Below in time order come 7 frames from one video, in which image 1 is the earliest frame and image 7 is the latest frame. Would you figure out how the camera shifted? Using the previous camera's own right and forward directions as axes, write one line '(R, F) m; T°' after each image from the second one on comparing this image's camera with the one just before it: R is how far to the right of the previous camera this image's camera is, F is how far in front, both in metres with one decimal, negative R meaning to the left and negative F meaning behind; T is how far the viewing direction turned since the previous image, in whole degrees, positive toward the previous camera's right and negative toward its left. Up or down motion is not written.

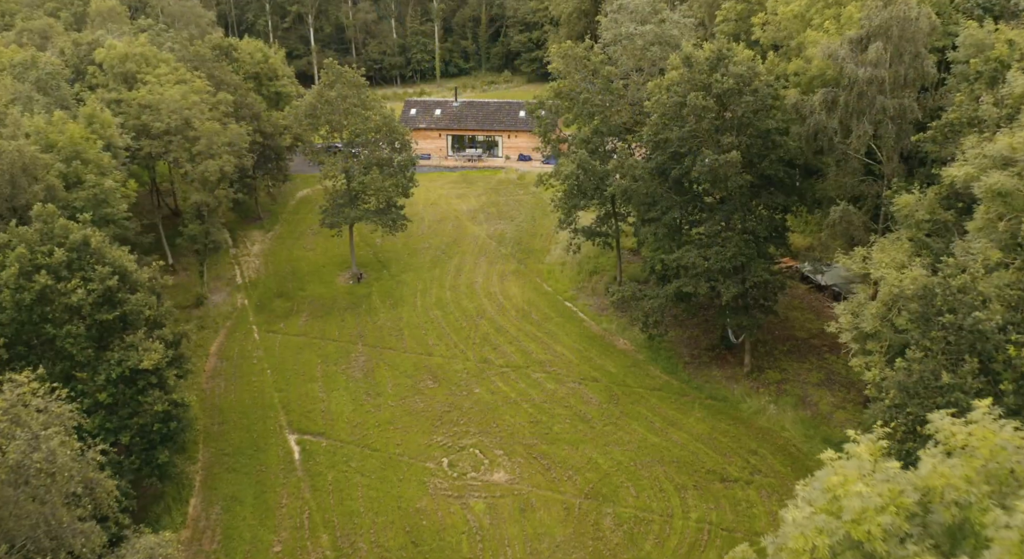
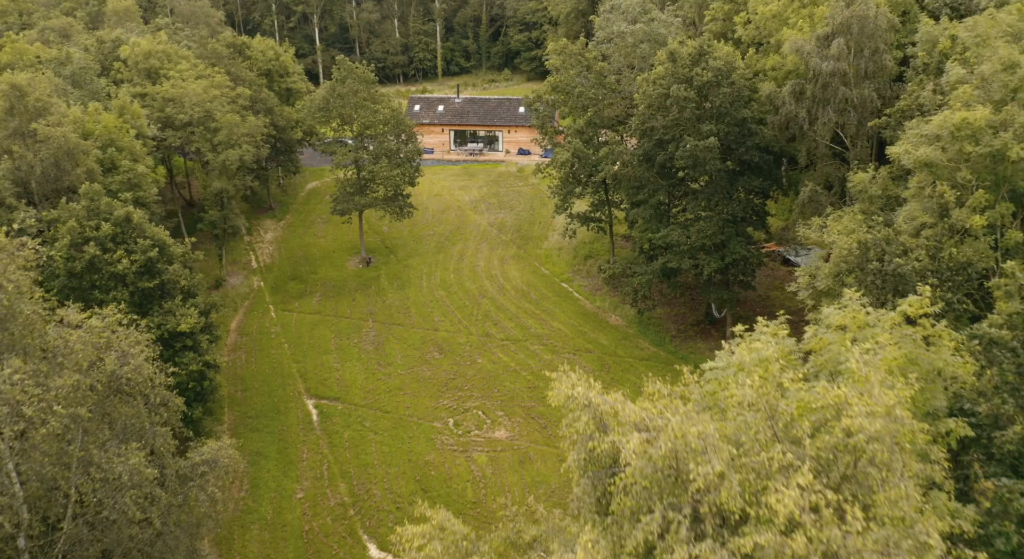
(0.0, -3.0) m; 0°
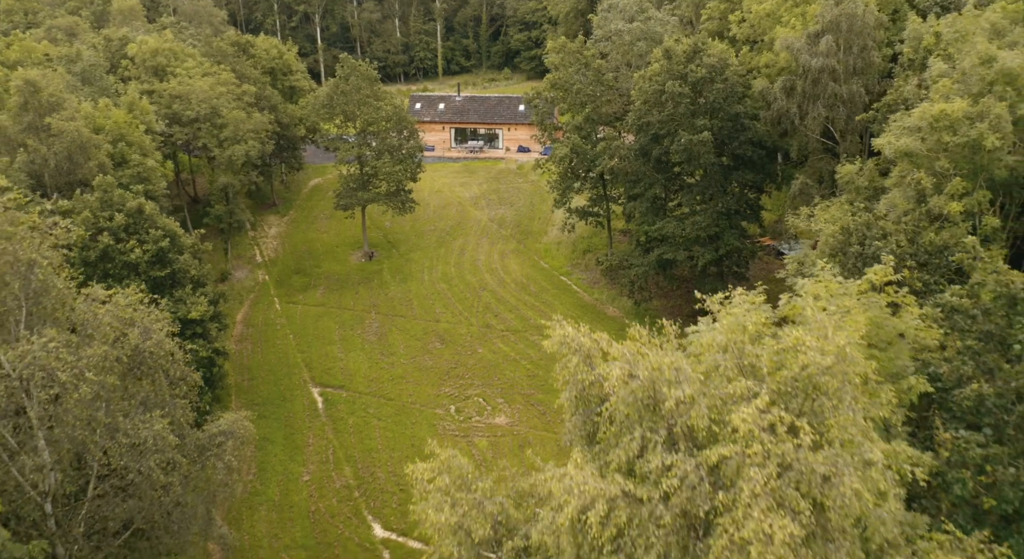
(0.0, -1.0) m; 0°
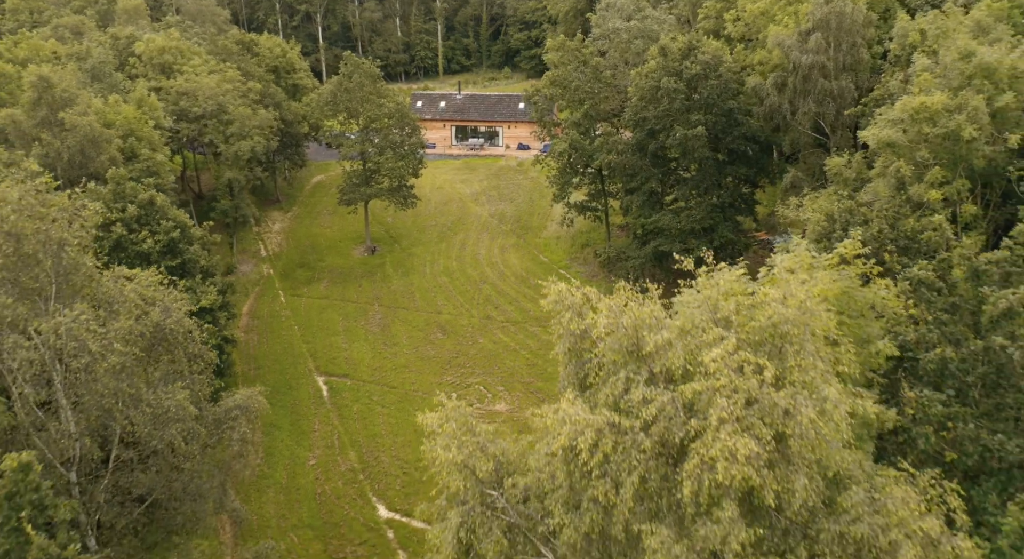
(0.0, -1.0) m; 0°
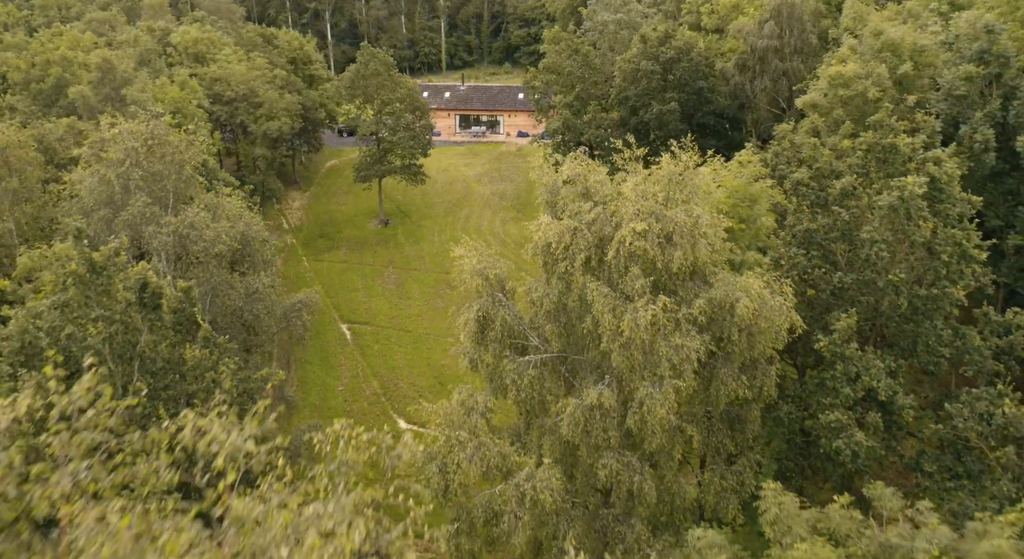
(0.0, -5.6) m; 0°
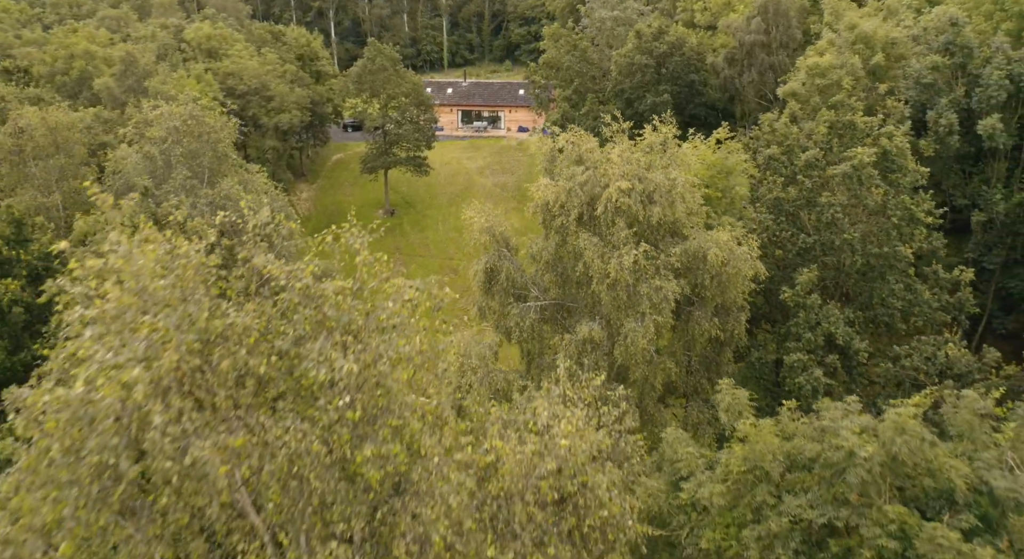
(-0.1, -2.3) m; 0°
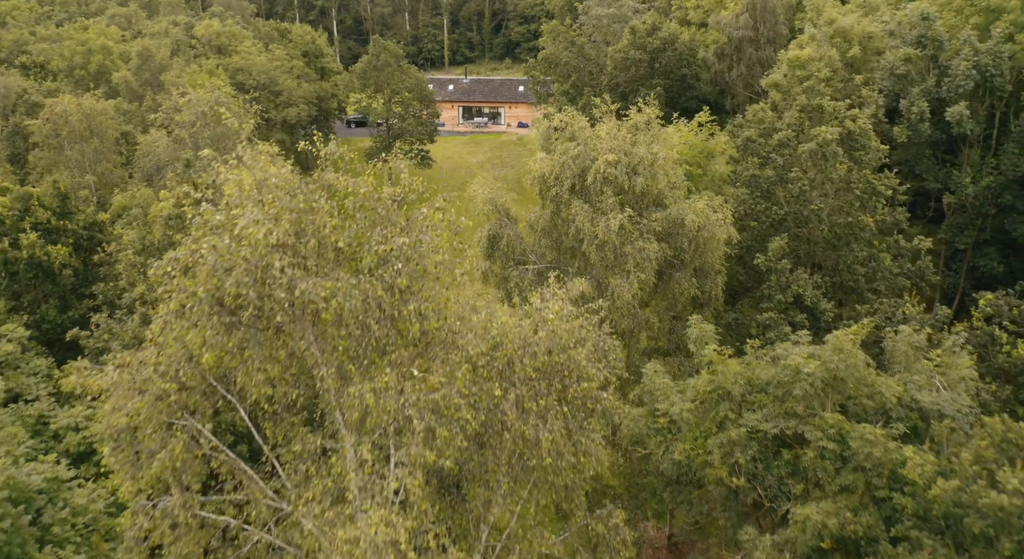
(0.0, -2.0) m; 0°
